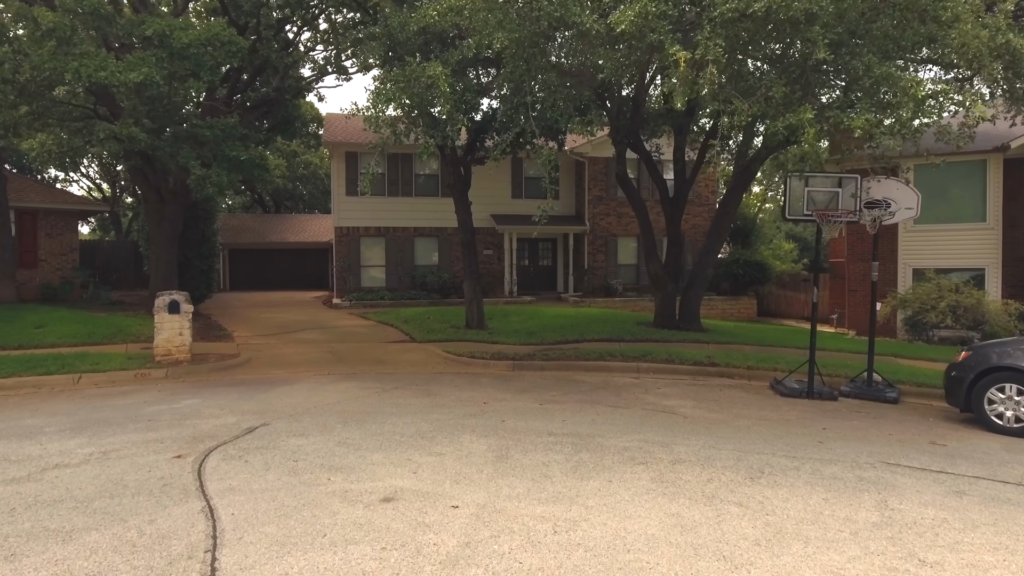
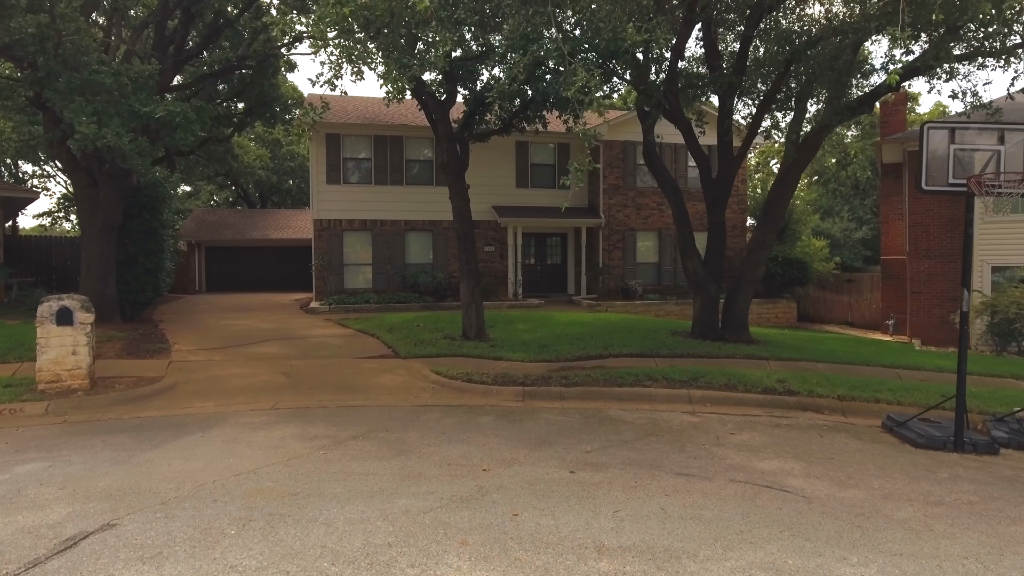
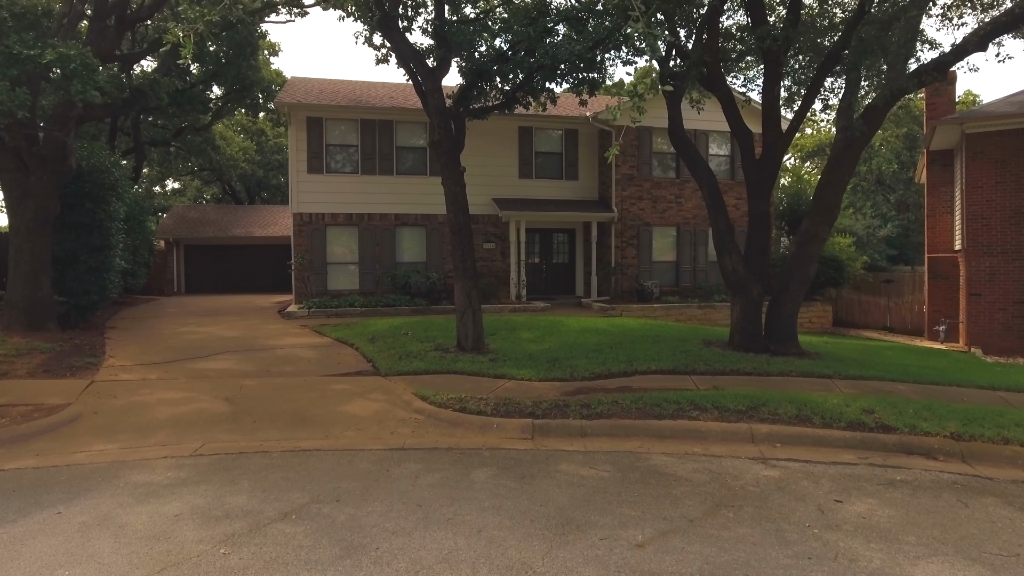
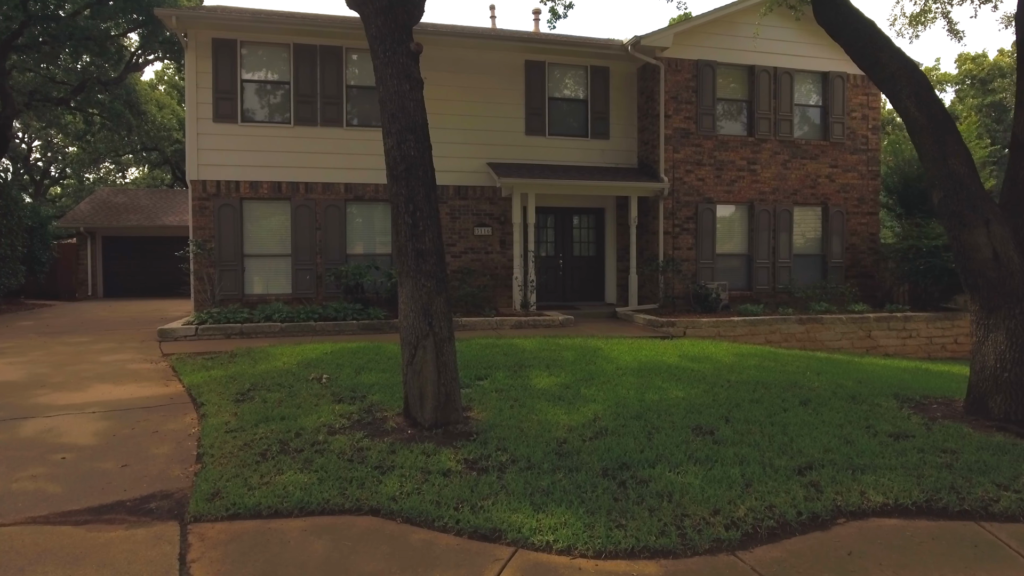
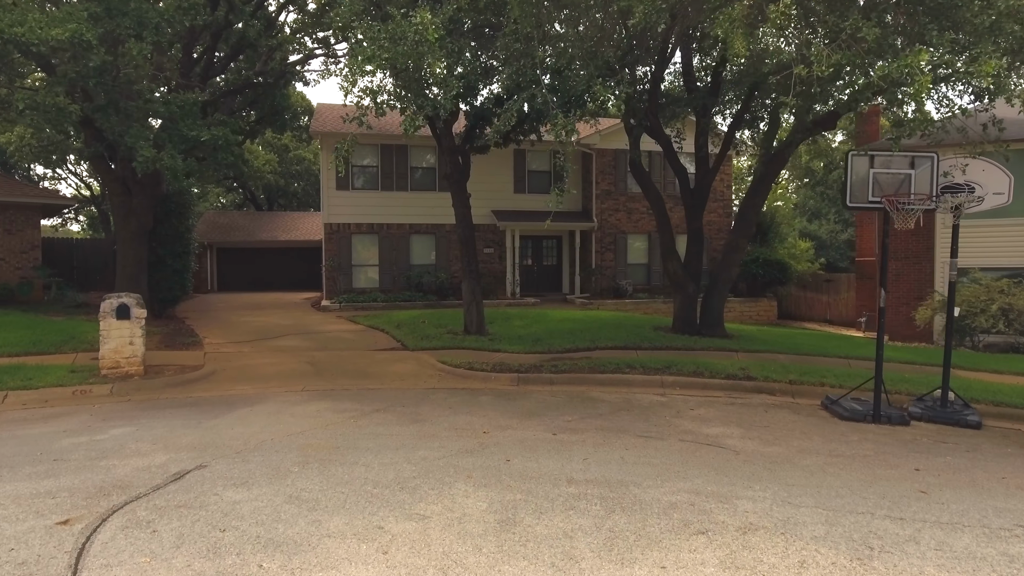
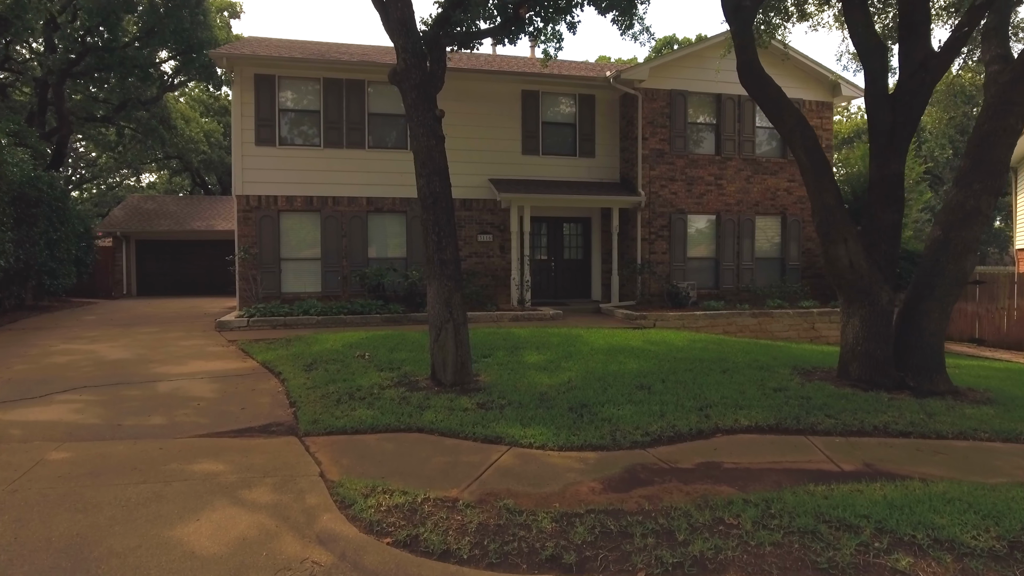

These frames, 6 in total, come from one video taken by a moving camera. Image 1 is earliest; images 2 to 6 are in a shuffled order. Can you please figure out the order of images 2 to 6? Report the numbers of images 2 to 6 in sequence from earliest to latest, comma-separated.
5, 2, 3, 6, 4
